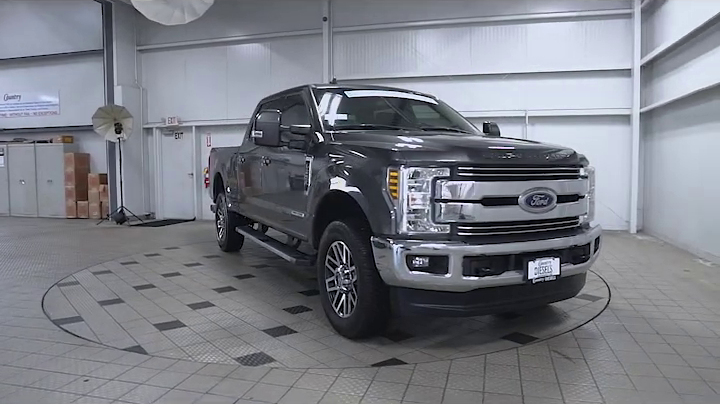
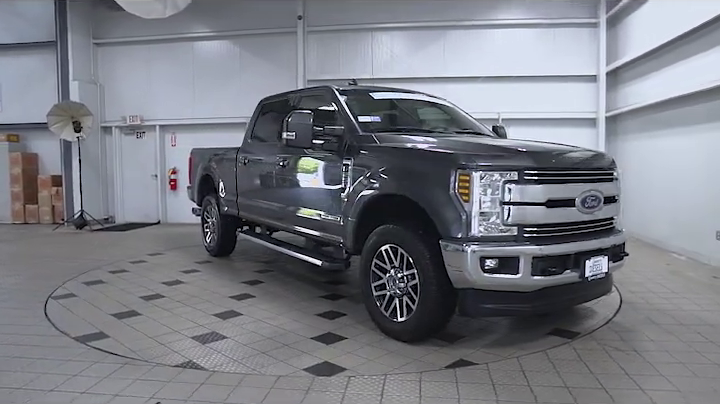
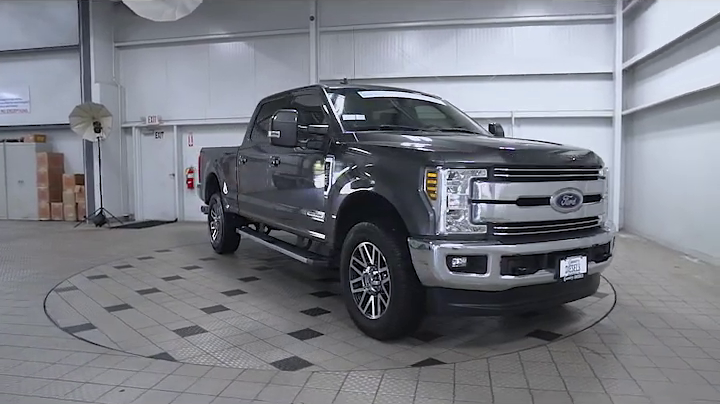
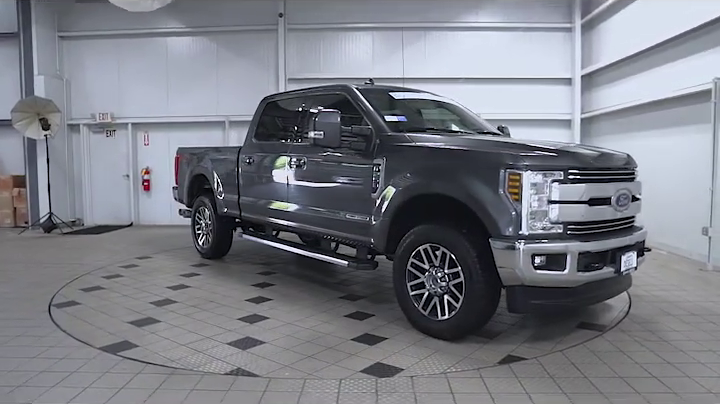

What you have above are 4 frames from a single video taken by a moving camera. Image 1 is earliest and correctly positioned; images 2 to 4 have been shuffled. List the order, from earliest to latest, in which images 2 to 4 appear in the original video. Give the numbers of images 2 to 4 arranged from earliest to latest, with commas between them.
3, 2, 4
